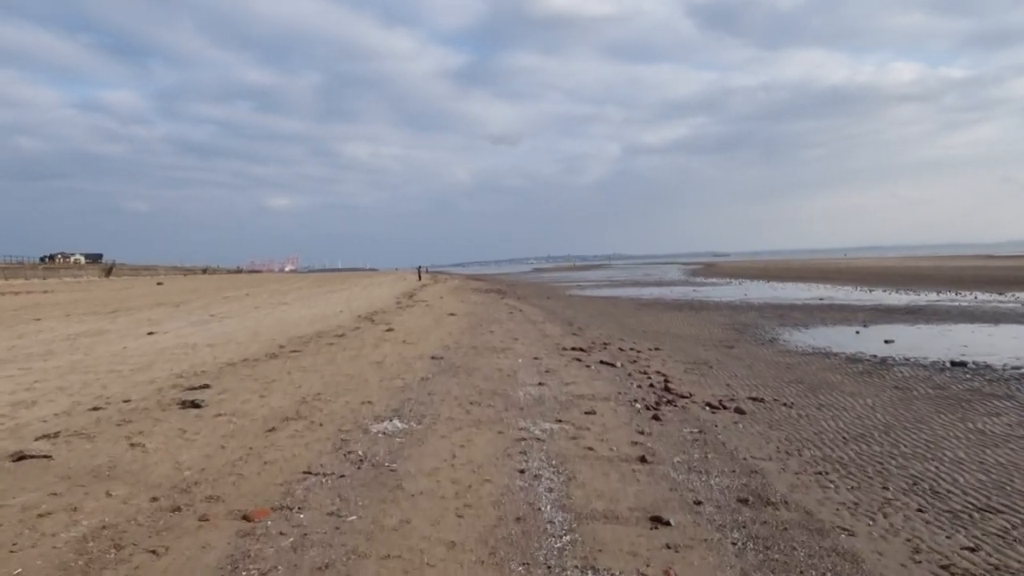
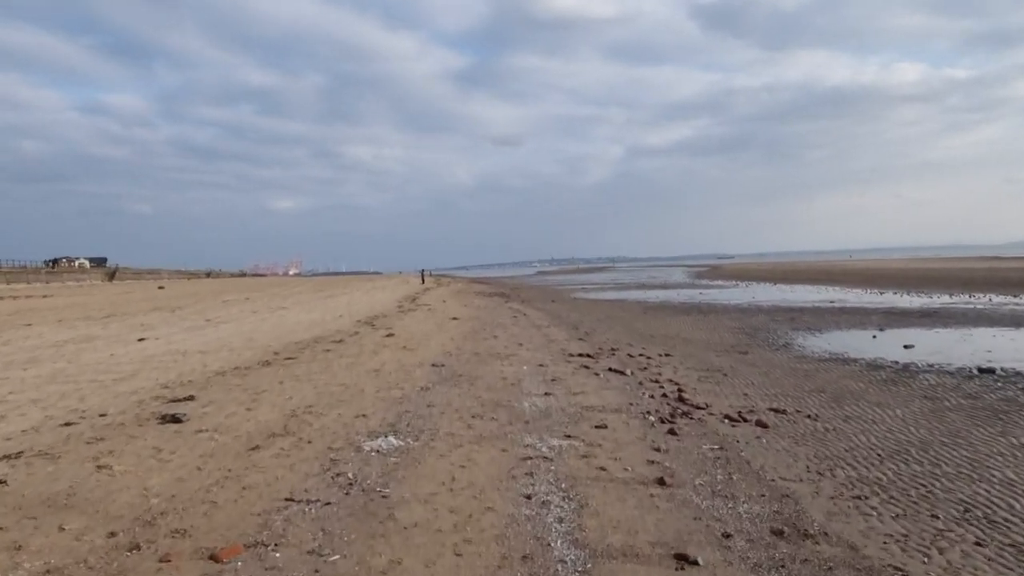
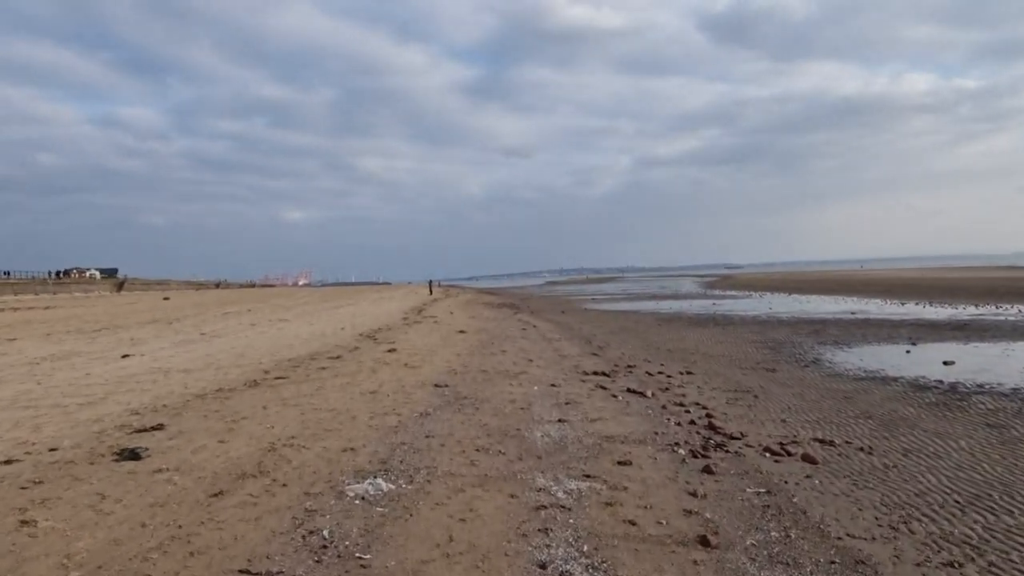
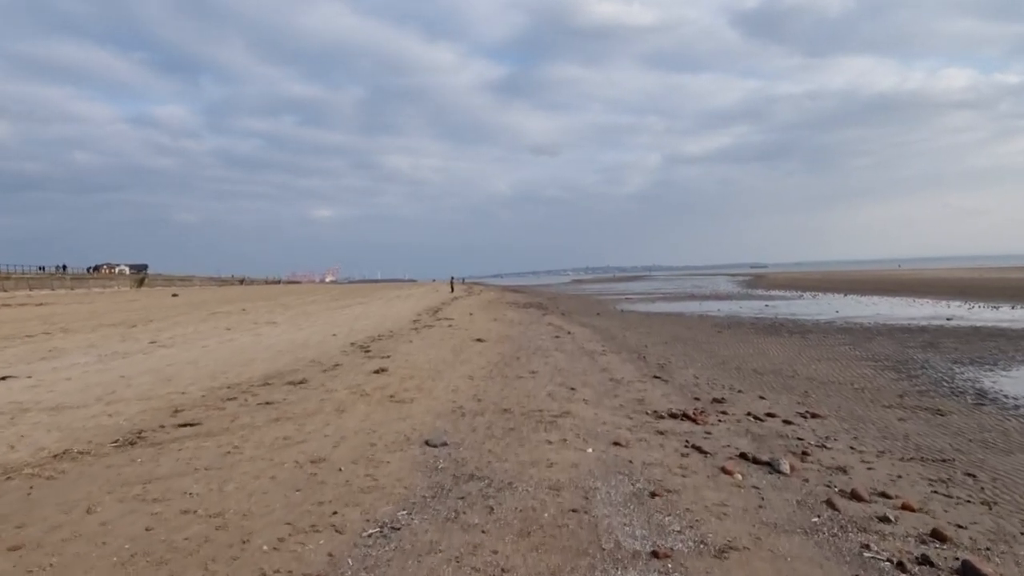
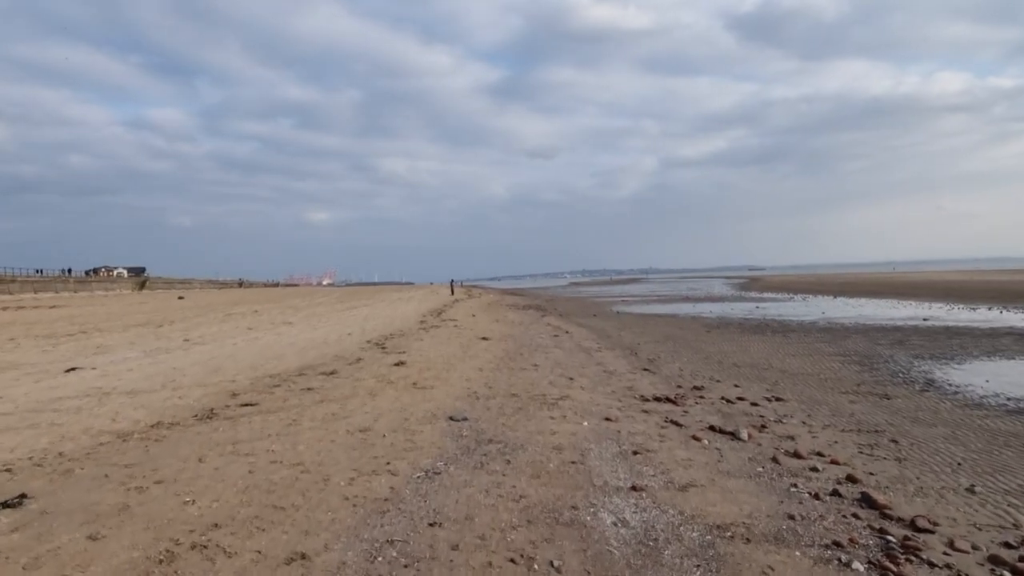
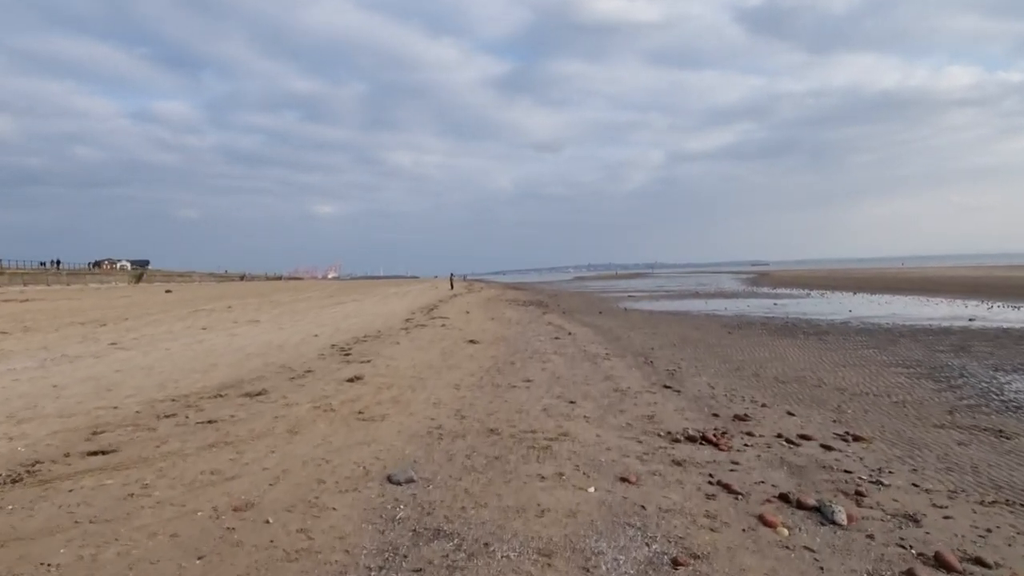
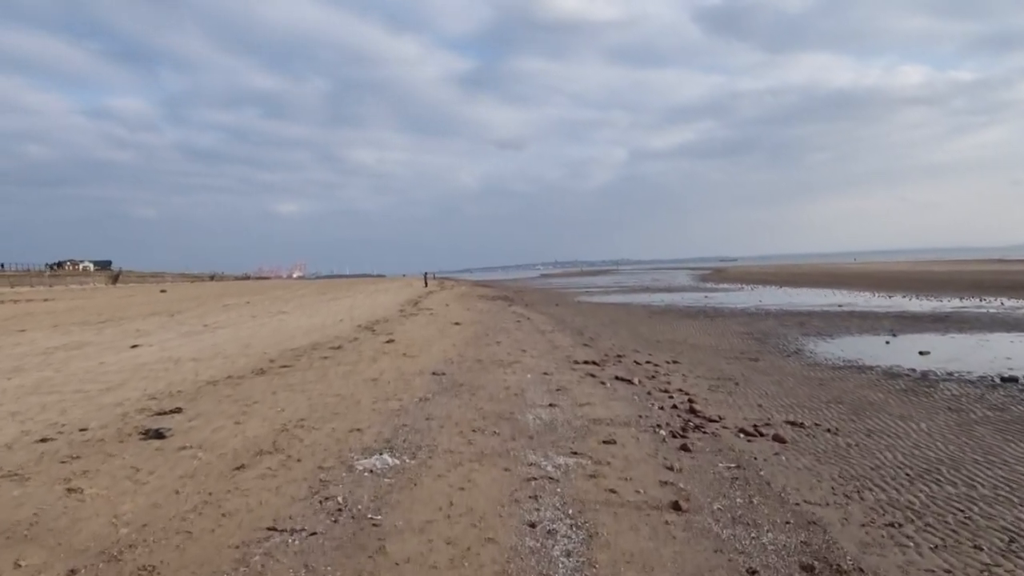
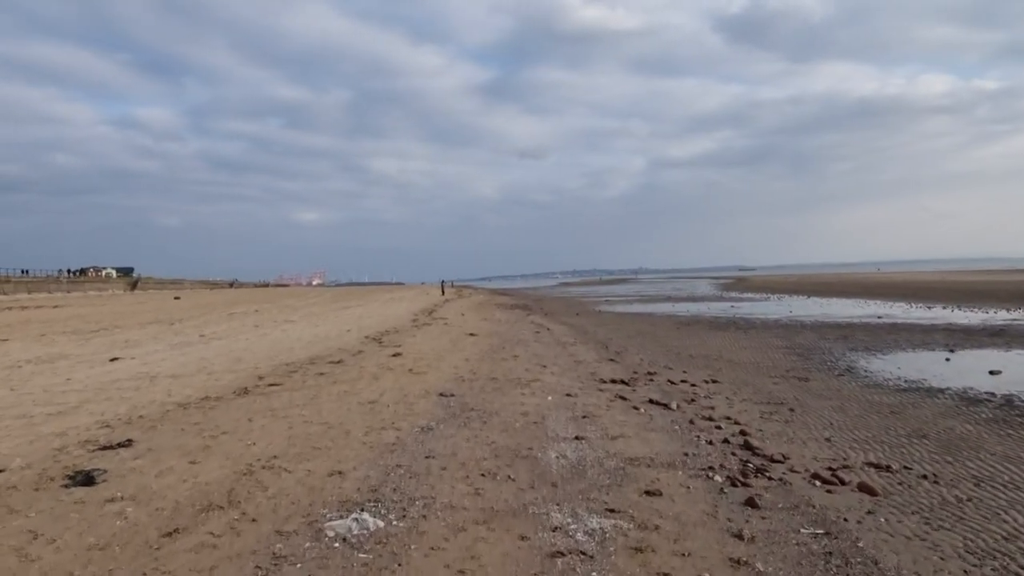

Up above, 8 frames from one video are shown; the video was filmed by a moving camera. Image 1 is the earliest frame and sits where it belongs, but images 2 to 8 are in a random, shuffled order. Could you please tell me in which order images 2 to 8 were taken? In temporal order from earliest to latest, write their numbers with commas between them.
2, 7, 3, 8, 5, 4, 6
